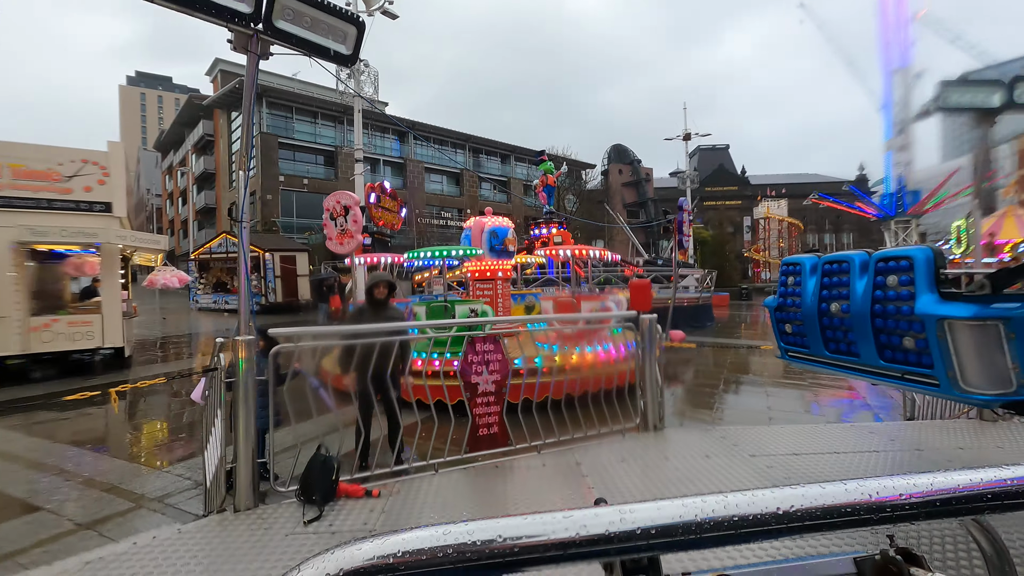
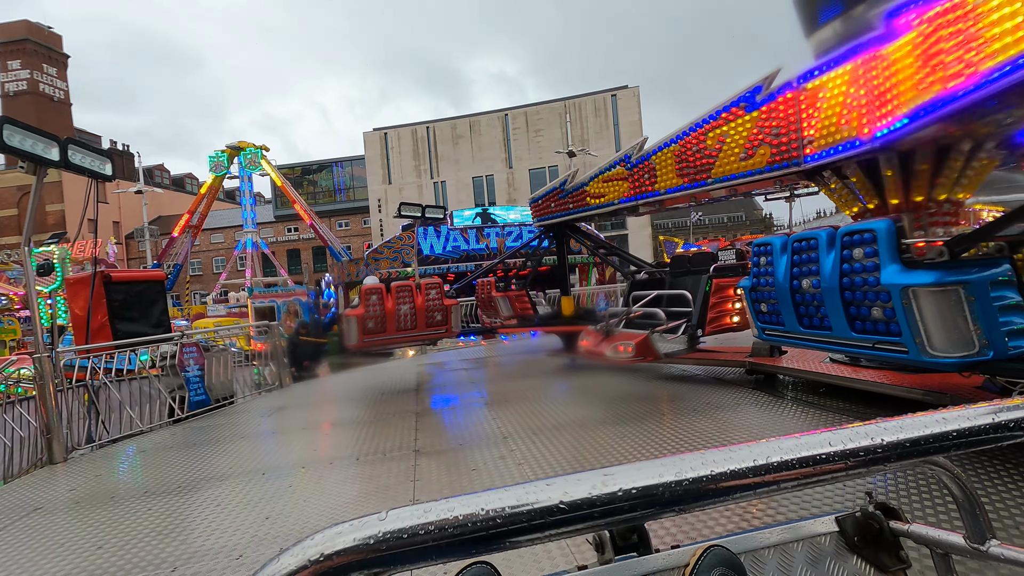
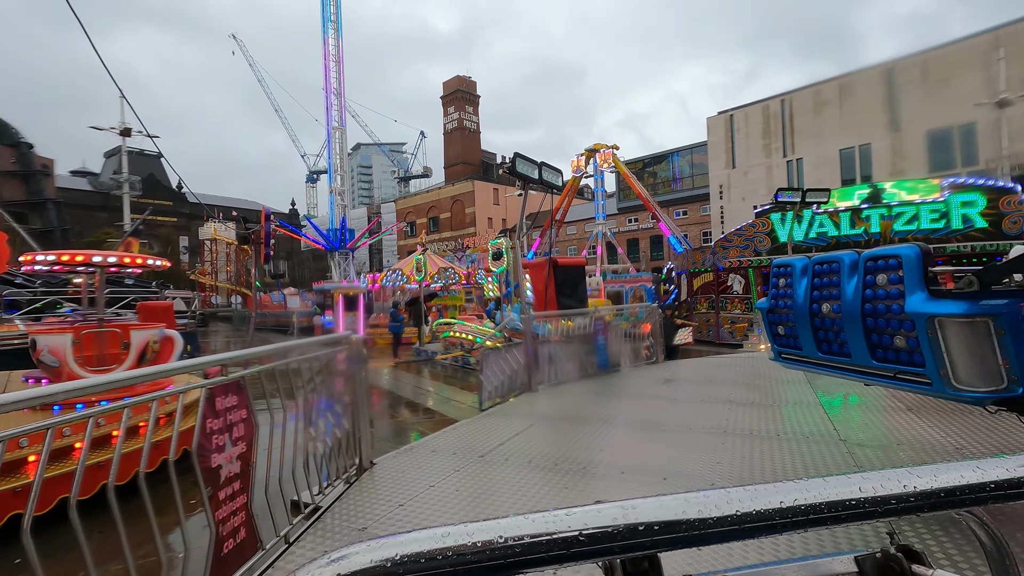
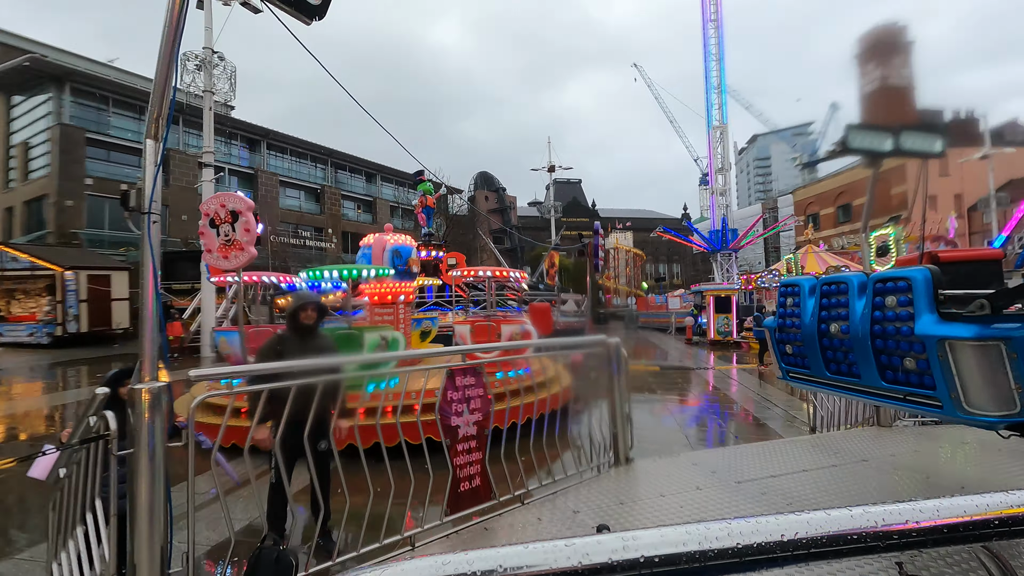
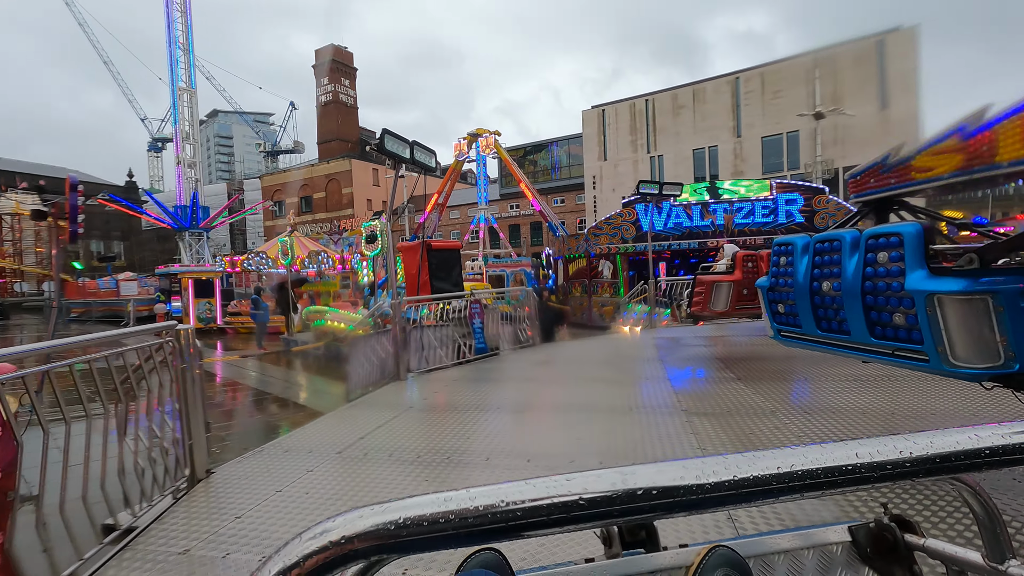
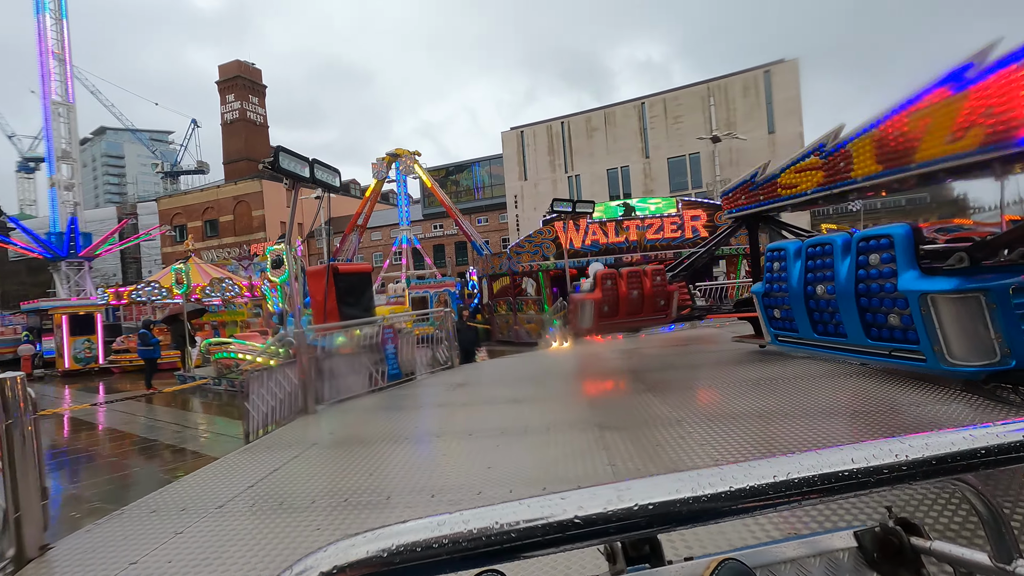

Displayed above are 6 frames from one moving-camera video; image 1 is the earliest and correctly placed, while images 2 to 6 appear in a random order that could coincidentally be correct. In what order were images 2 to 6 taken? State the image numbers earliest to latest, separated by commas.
4, 3, 5, 6, 2
